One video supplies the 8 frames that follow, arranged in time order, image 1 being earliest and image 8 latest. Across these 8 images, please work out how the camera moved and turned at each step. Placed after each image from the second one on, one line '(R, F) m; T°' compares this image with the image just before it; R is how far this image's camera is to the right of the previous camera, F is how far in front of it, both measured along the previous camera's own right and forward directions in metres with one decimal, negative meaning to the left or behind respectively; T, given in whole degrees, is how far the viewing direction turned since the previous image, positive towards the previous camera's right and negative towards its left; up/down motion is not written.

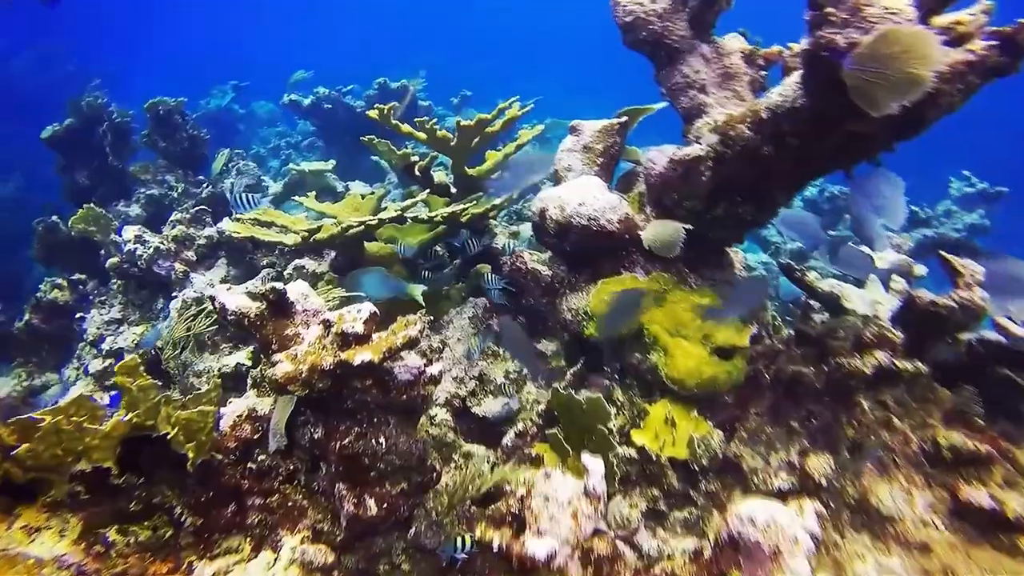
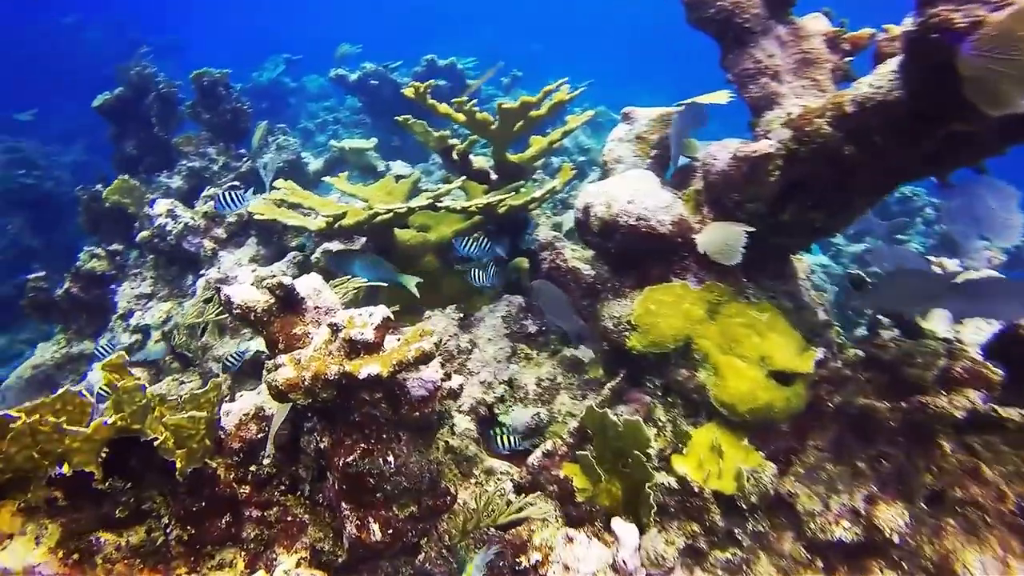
(0.0, +0.3) m; -4°
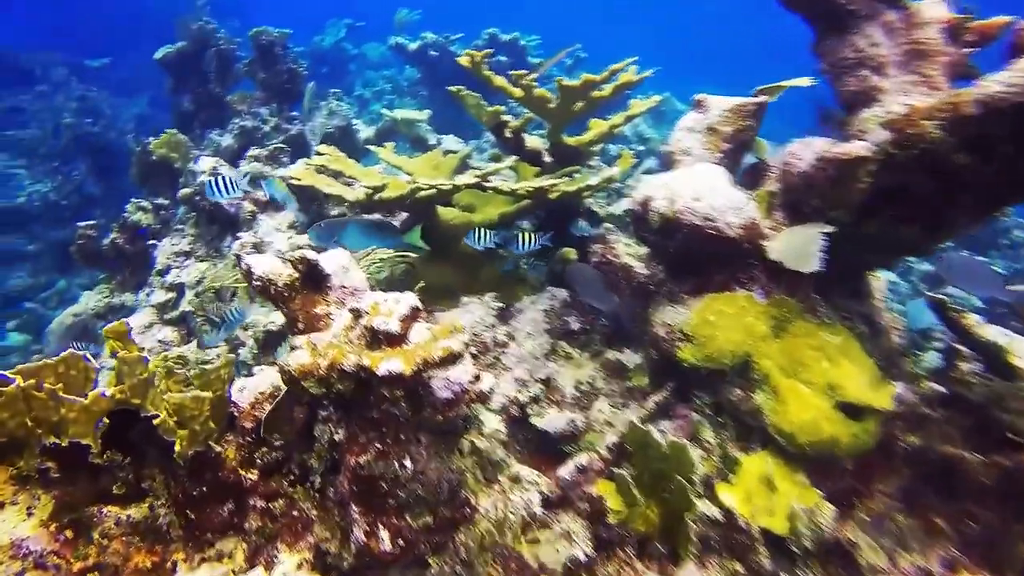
(0.0, +0.3) m; -4°
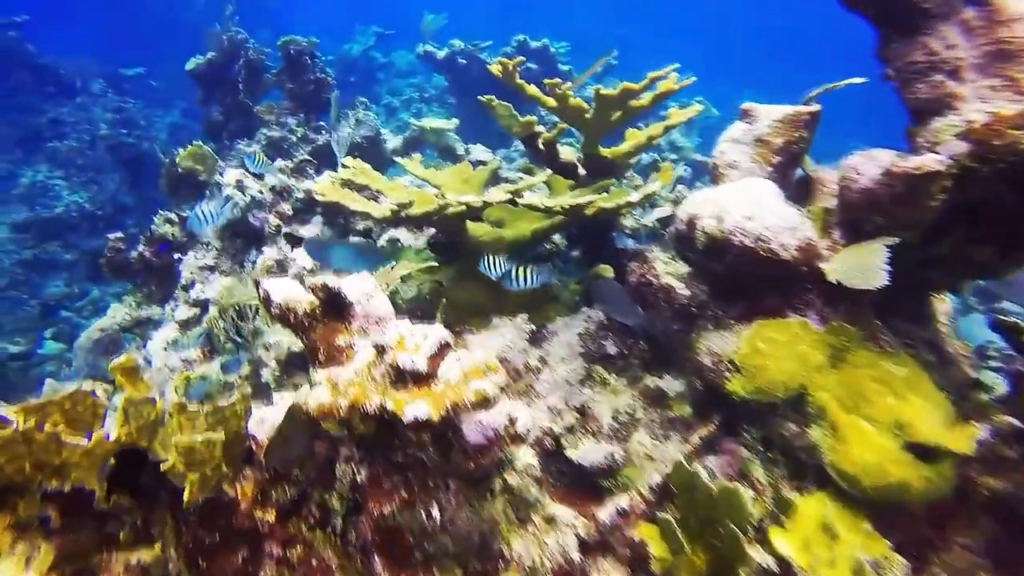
(0.0, +0.2) m; -2°
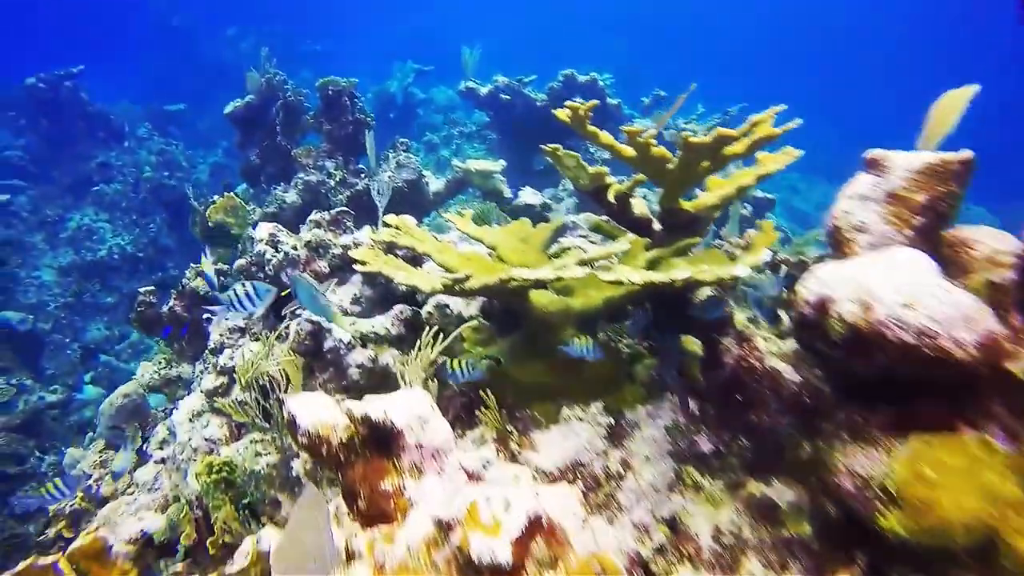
(-0.2, +0.6) m; -3°
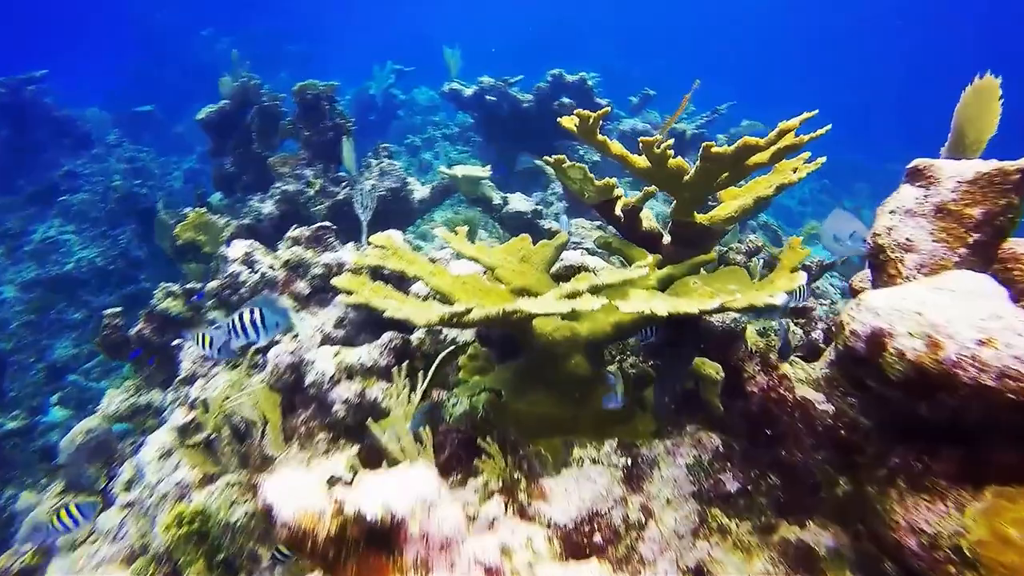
(-0.1, +0.3) m; +1°
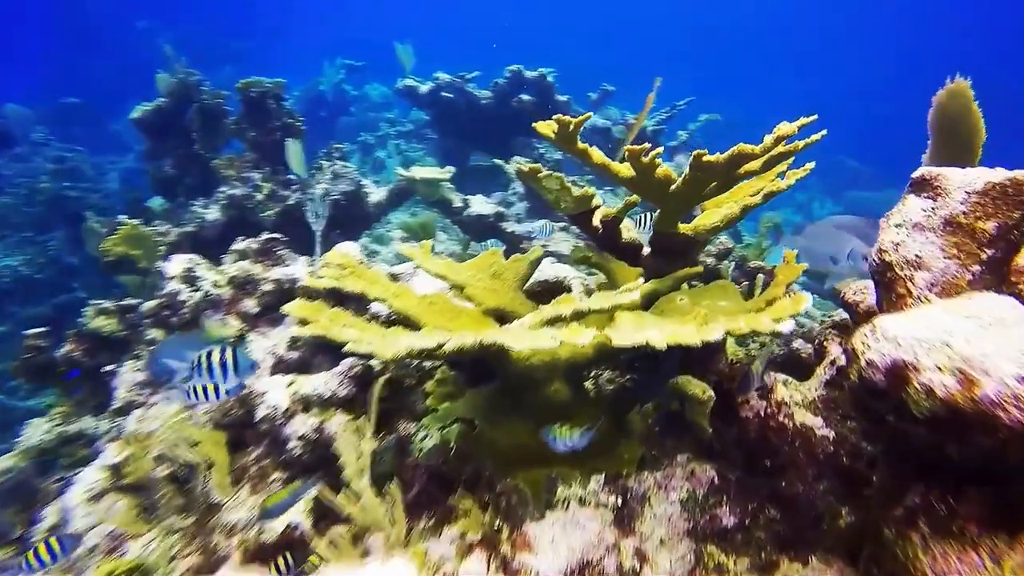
(-0.1, +0.3) m; +4°
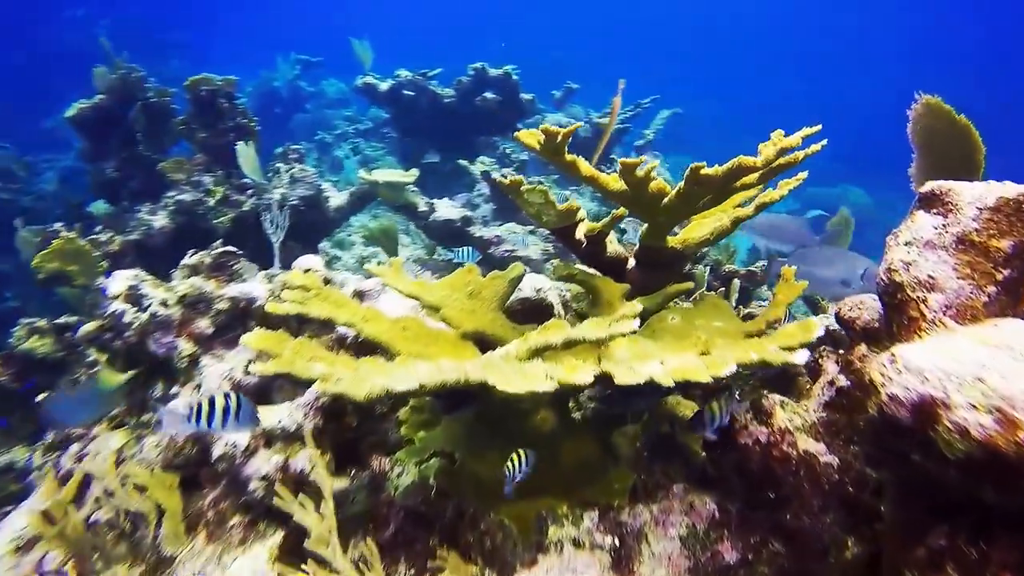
(-0.1, +0.2) m; +4°
